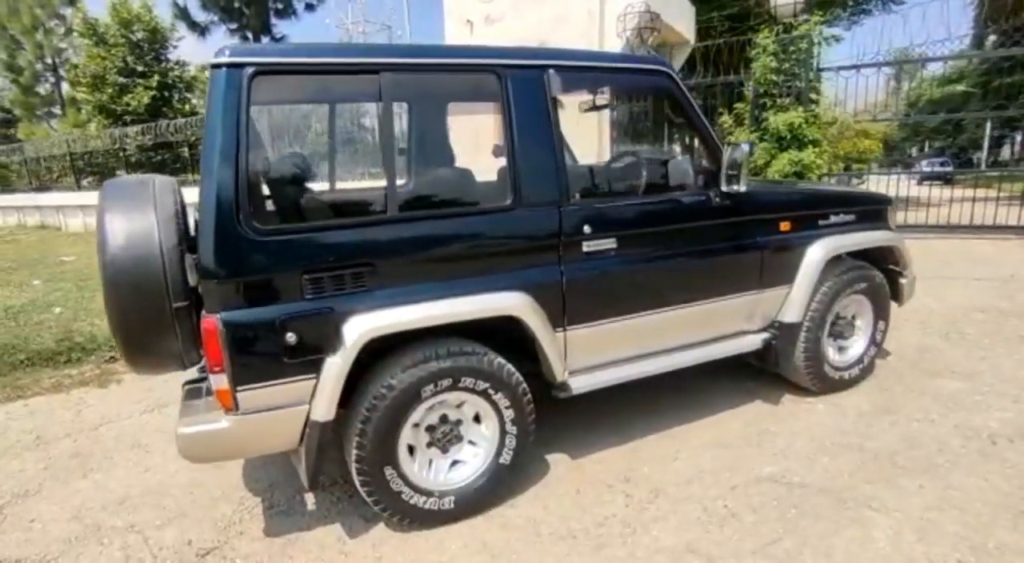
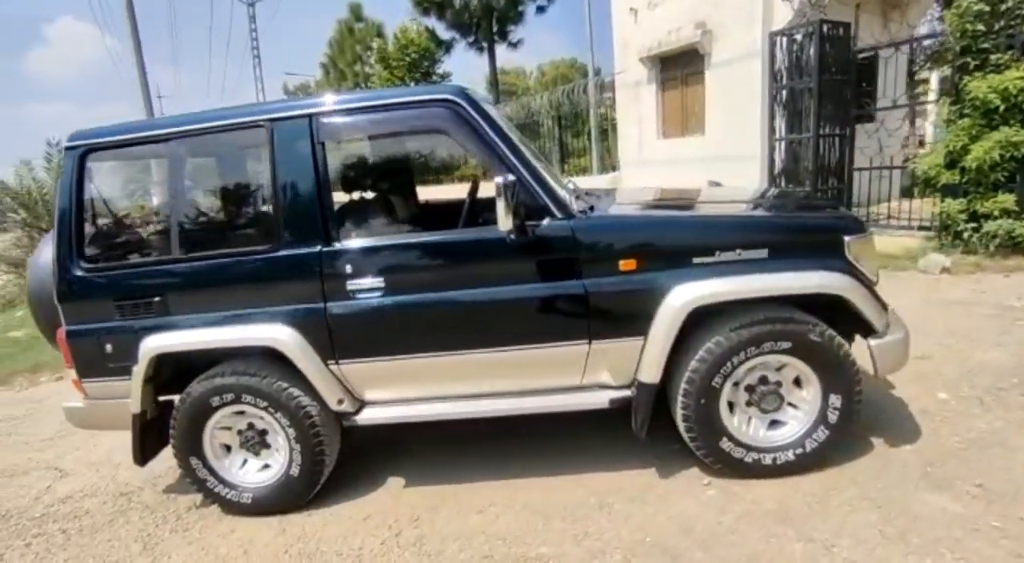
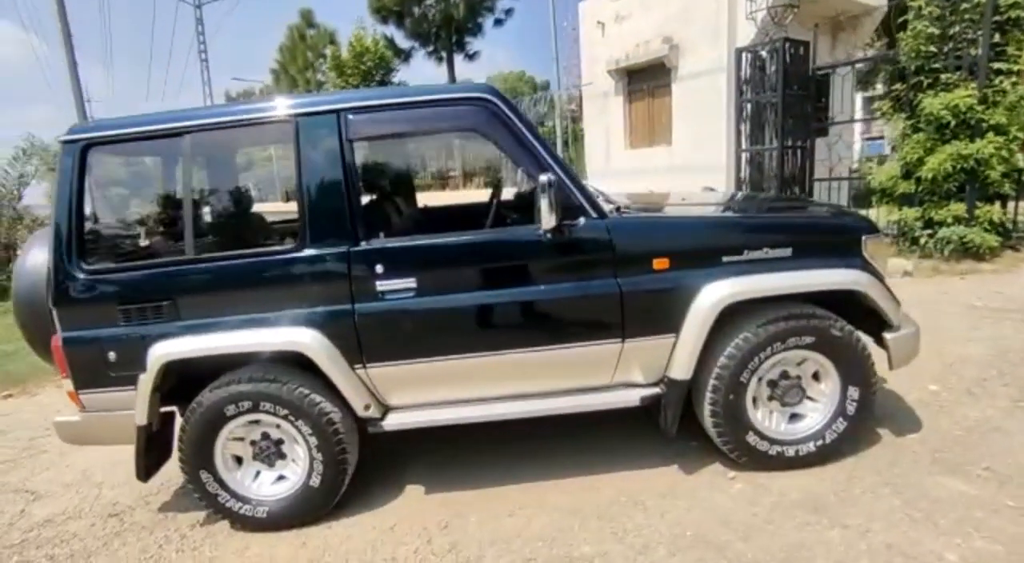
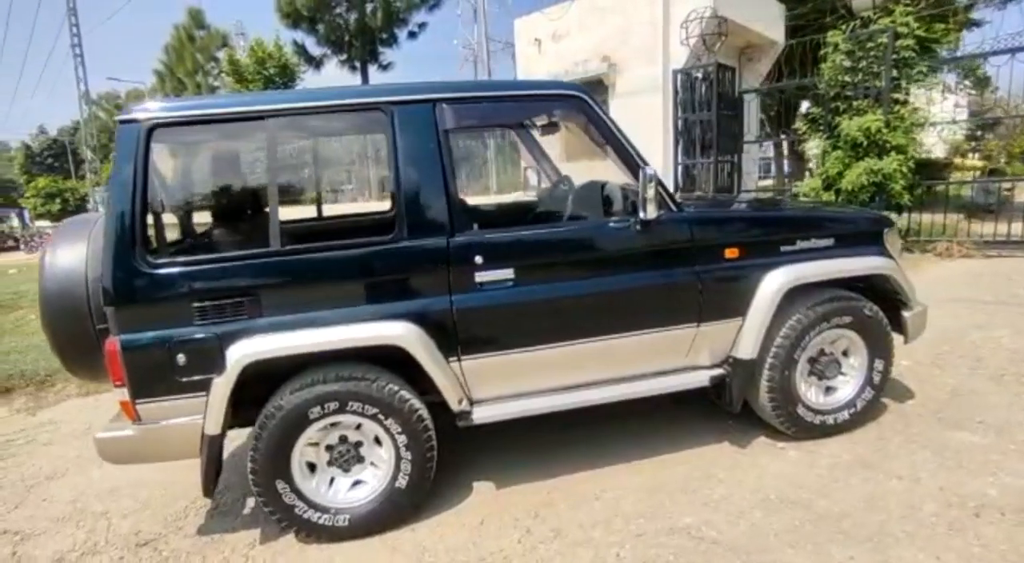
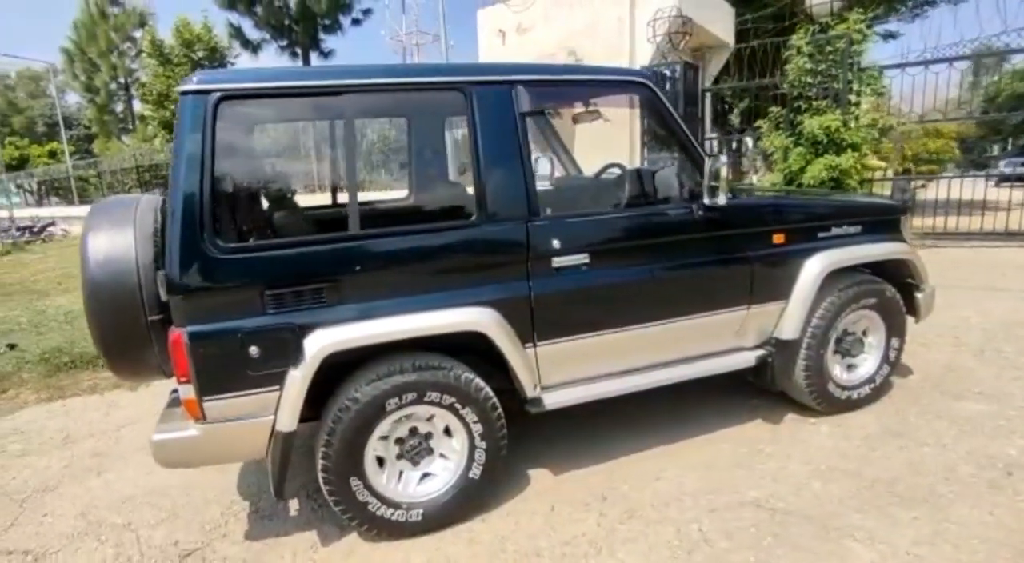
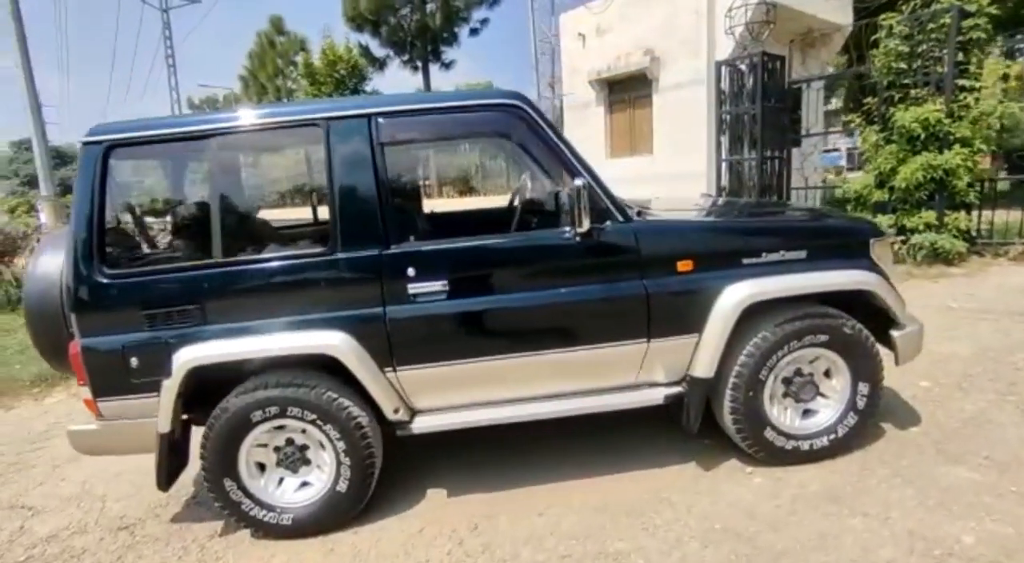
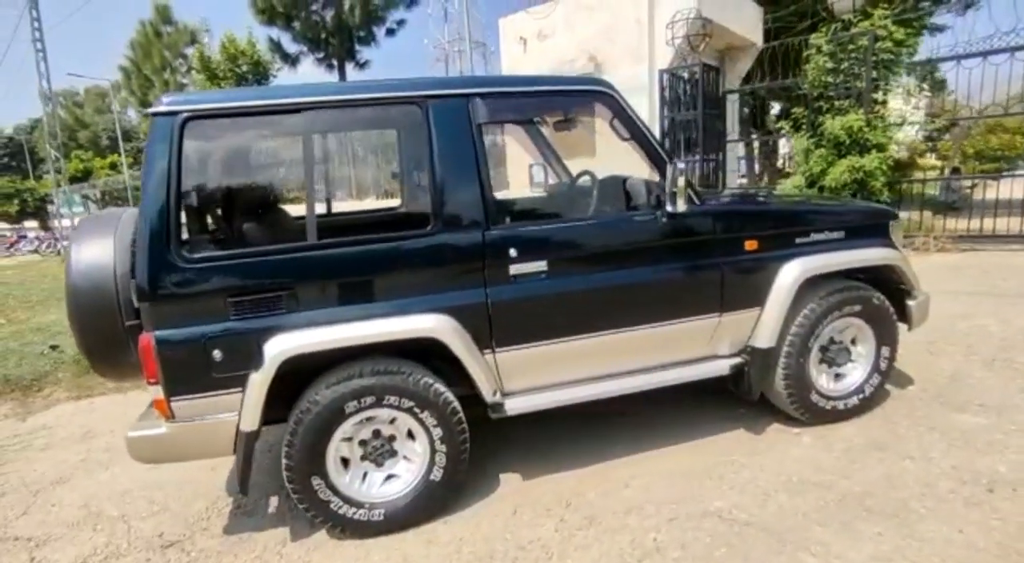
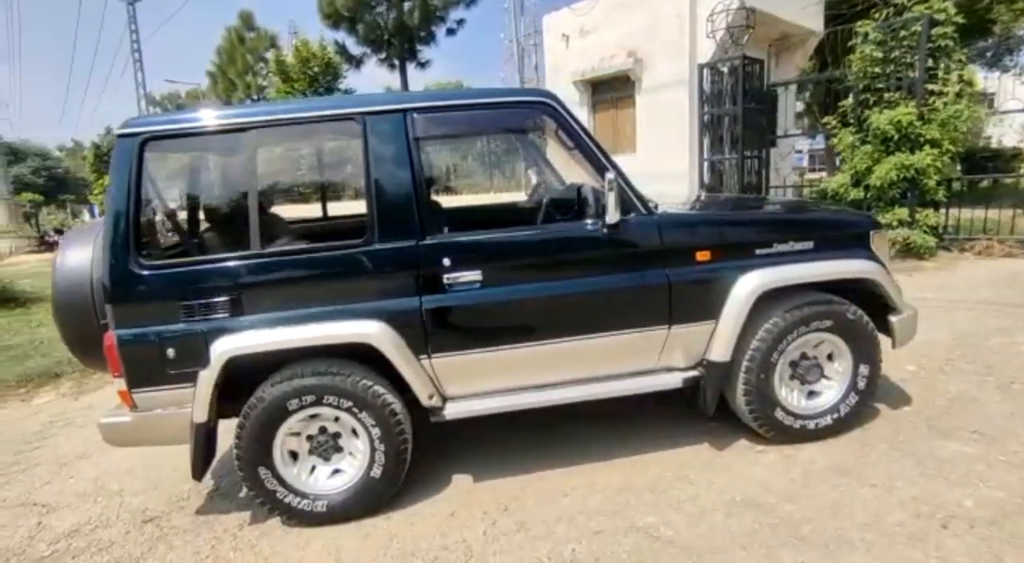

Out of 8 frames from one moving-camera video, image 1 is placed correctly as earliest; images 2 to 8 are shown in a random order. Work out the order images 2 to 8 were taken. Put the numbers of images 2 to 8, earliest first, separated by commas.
5, 7, 4, 8, 6, 3, 2
